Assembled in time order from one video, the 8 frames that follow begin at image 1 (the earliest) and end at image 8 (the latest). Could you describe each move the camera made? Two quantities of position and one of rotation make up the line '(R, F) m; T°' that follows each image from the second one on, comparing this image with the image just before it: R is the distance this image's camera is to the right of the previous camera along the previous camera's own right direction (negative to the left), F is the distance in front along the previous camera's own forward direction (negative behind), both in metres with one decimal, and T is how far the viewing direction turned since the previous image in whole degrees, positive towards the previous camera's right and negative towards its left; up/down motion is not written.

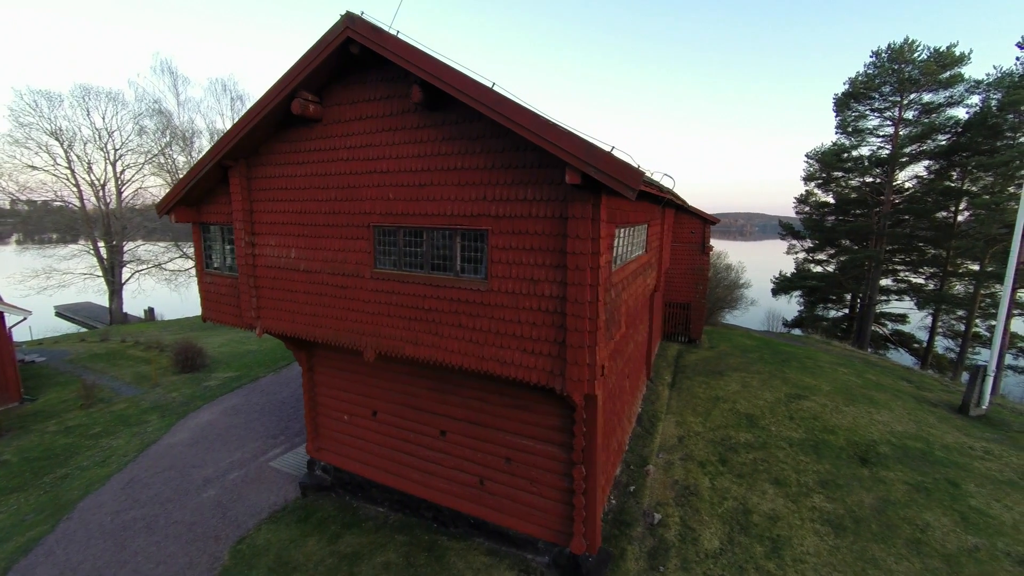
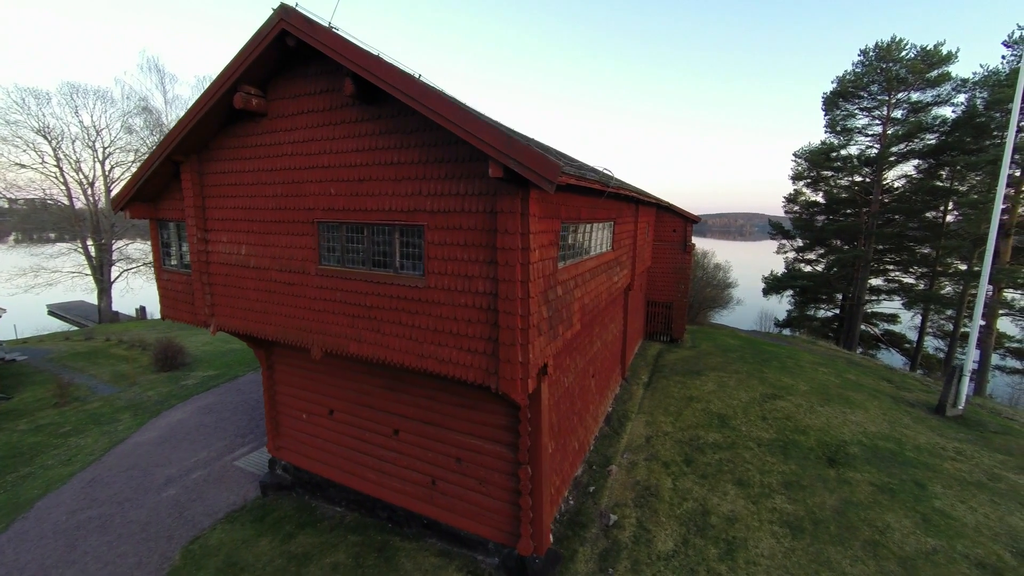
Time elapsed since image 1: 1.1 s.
(+0.8, +0.1) m; 0°
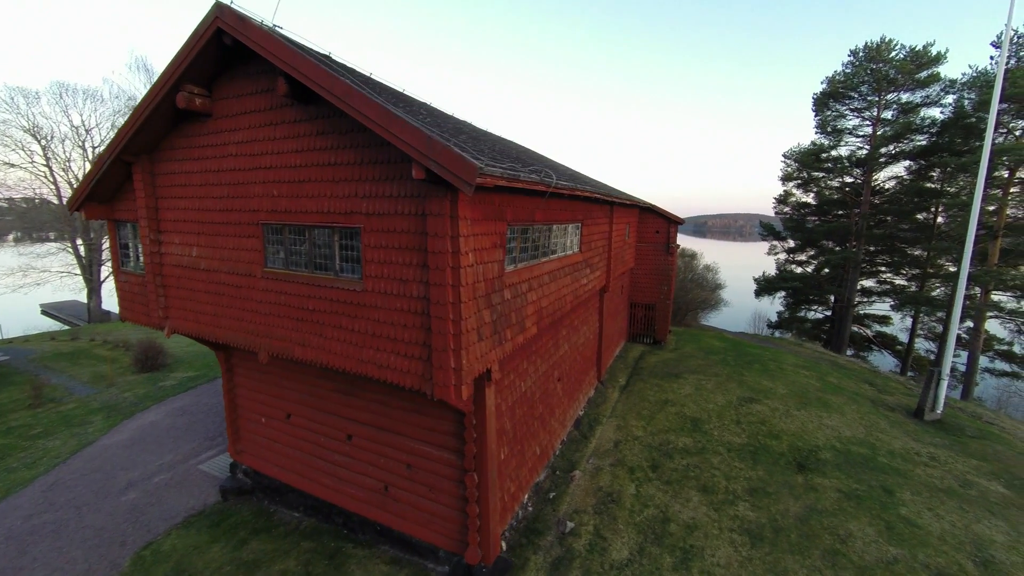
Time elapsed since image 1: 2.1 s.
(+0.8, +0.1) m; 0°
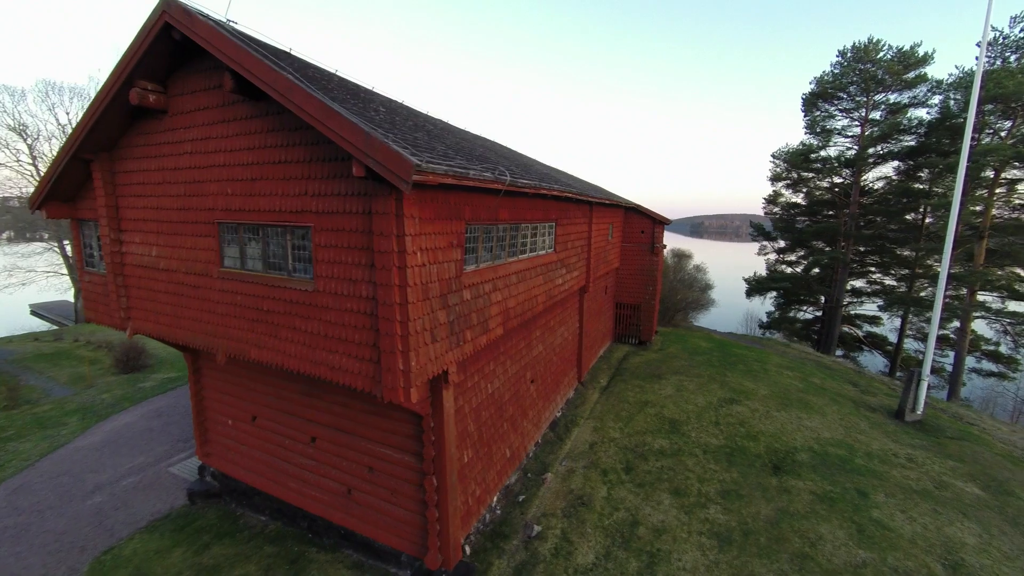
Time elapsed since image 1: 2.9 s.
(+0.5, +0.1) m; 0°
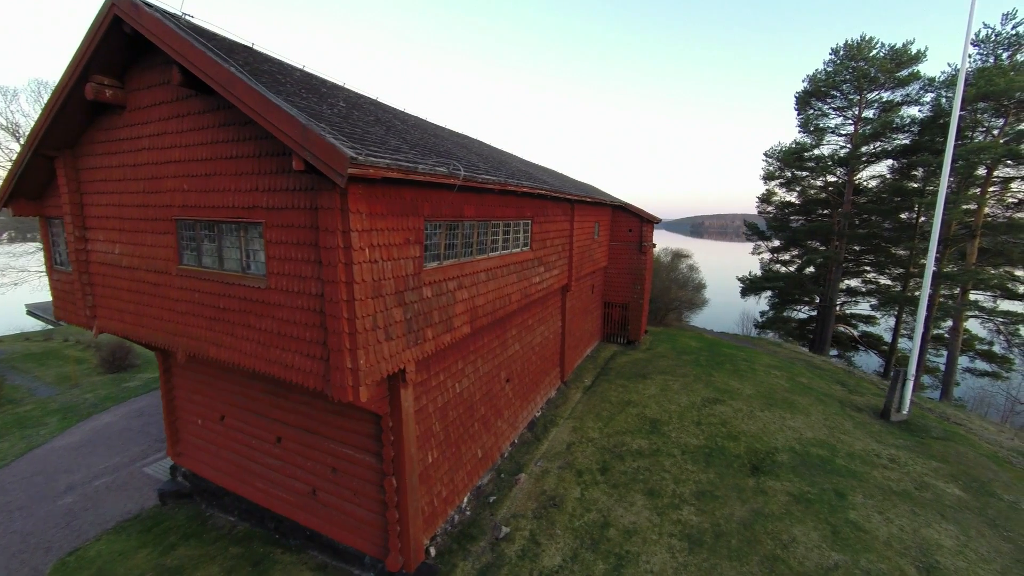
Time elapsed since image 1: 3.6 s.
(+0.6, +0.1) m; 0°
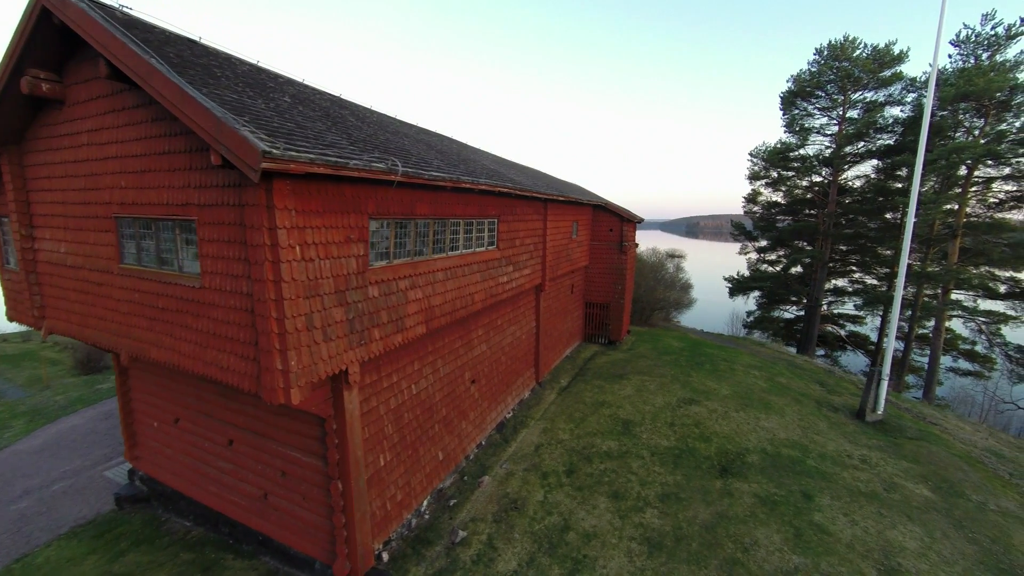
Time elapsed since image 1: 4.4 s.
(+0.7, +0.1) m; 0°
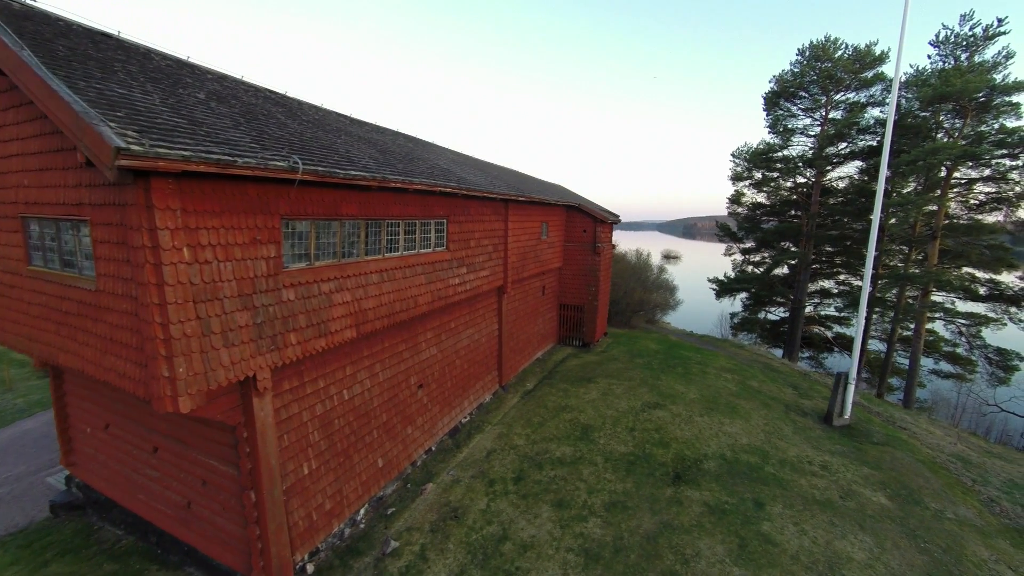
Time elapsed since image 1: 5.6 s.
(+1.0, +0.2) m; 0°
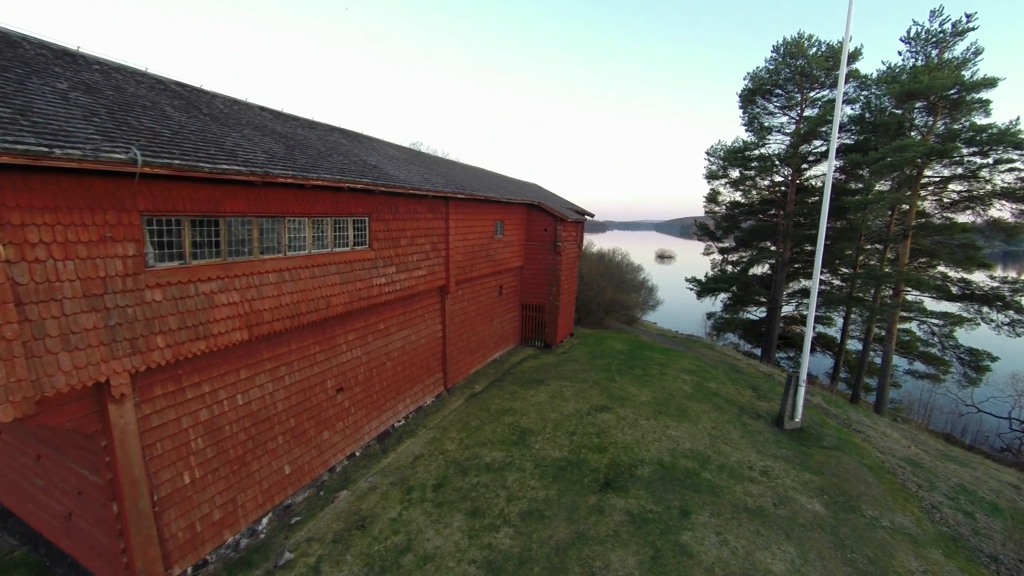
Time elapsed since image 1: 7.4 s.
(+1.5, +0.3) m; 0°
